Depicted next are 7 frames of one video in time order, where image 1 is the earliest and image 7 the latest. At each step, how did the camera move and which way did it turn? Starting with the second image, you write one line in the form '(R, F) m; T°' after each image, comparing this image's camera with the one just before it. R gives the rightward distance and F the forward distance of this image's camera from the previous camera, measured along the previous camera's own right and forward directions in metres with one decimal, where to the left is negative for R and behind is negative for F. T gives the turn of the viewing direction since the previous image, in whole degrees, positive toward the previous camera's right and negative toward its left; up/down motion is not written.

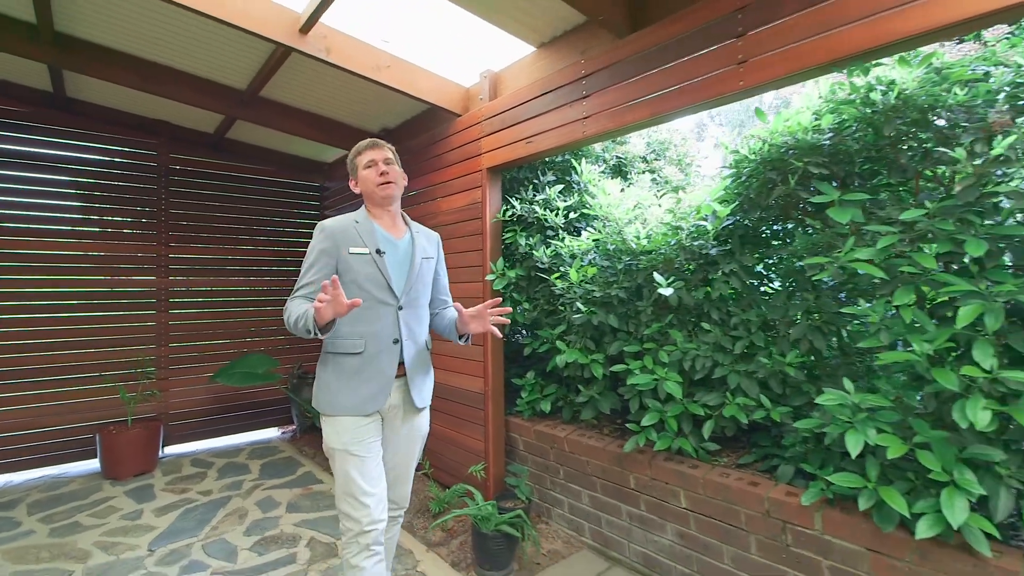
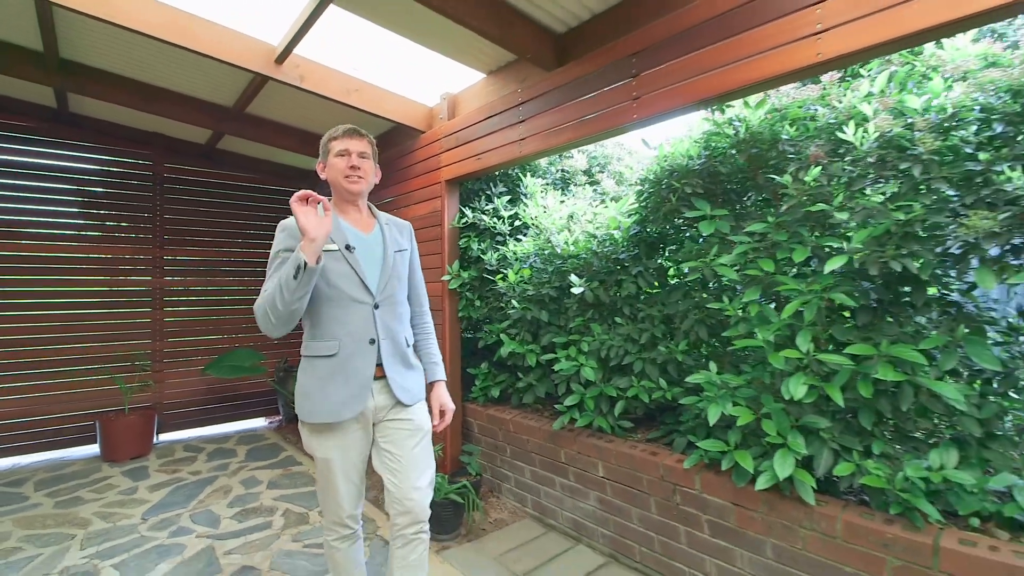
(+0.3, -0.3) m; 0°
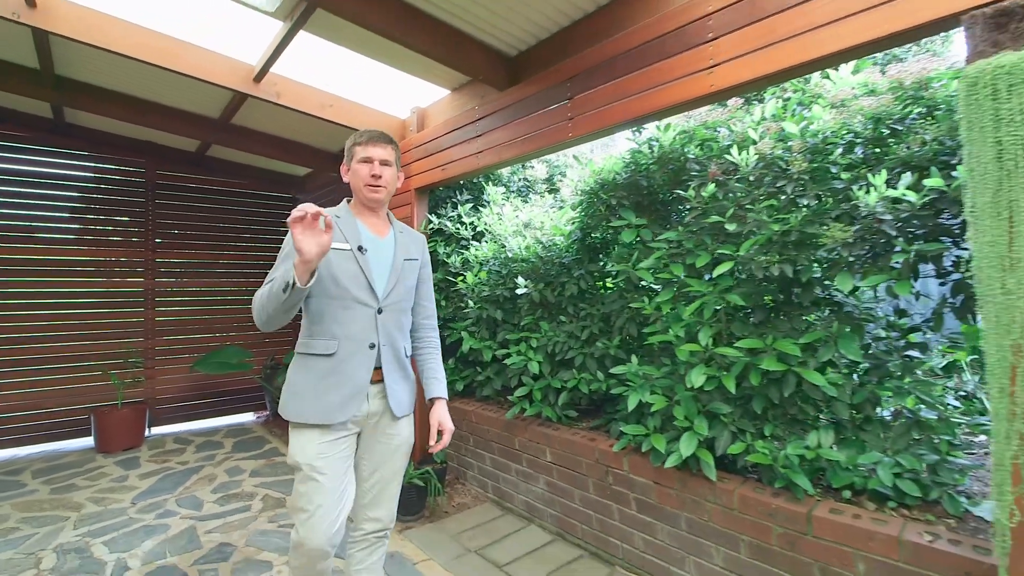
(+0.3, -0.2) m; 0°
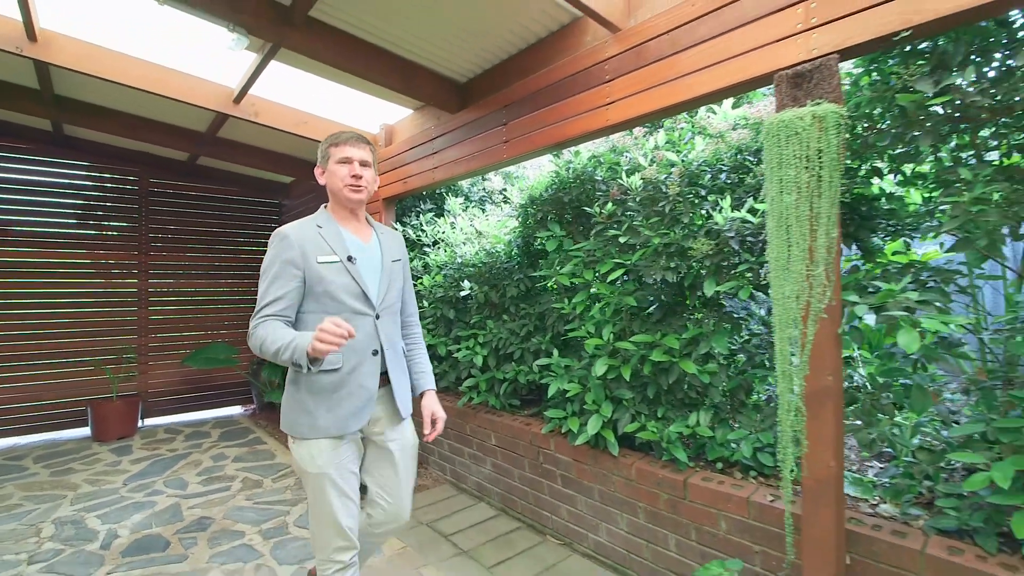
(+0.3, -0.3) m; 0°
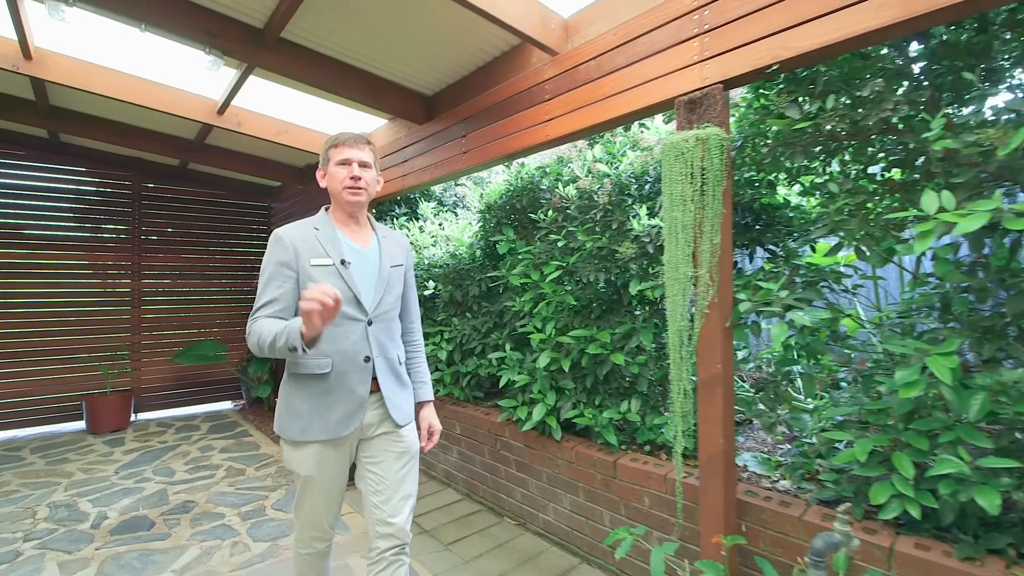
(+0.3, -0.2) m; 0°
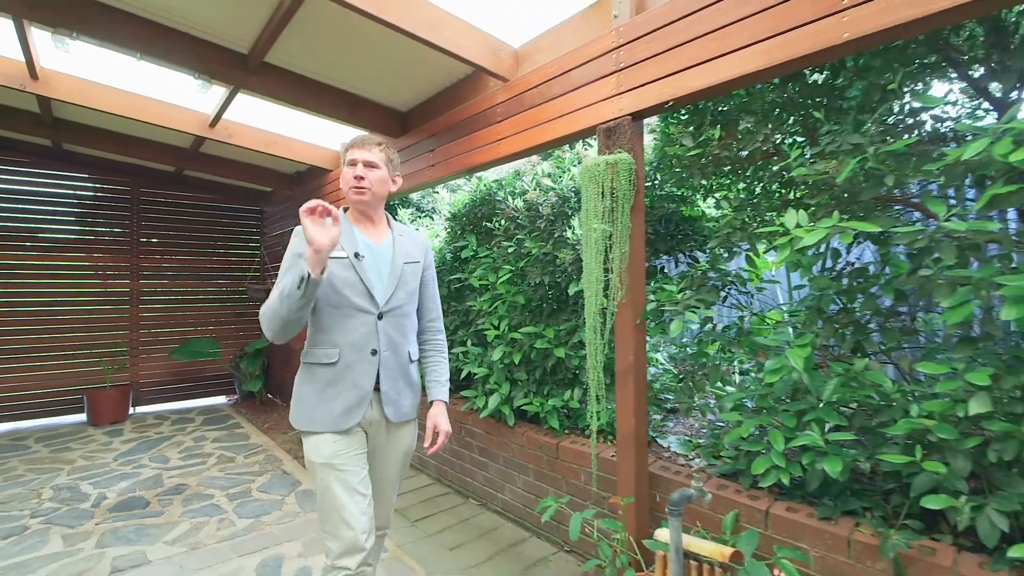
(+0.2, -0.3) m; 0°
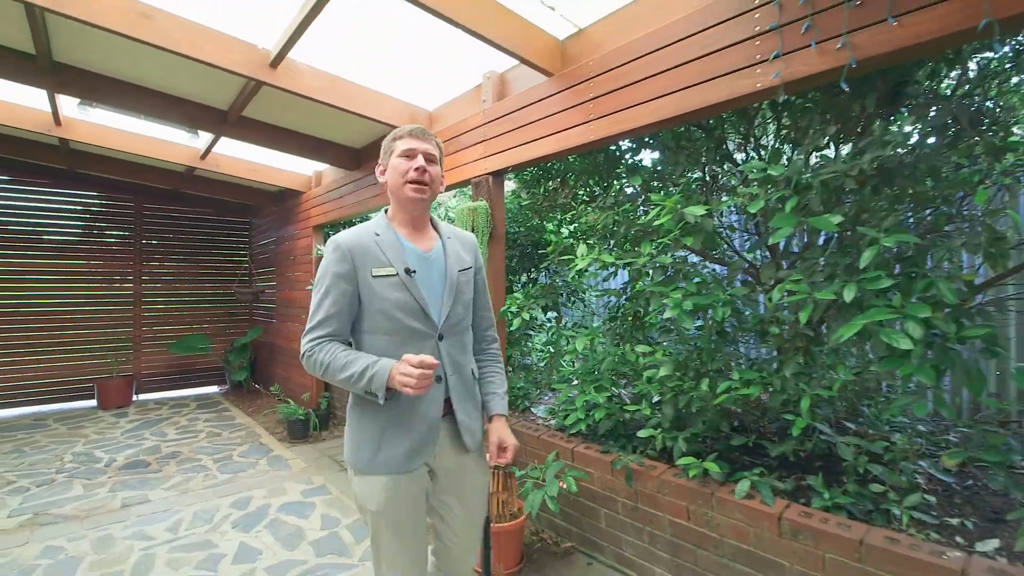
(+0.6, -0.8) m; 0°
